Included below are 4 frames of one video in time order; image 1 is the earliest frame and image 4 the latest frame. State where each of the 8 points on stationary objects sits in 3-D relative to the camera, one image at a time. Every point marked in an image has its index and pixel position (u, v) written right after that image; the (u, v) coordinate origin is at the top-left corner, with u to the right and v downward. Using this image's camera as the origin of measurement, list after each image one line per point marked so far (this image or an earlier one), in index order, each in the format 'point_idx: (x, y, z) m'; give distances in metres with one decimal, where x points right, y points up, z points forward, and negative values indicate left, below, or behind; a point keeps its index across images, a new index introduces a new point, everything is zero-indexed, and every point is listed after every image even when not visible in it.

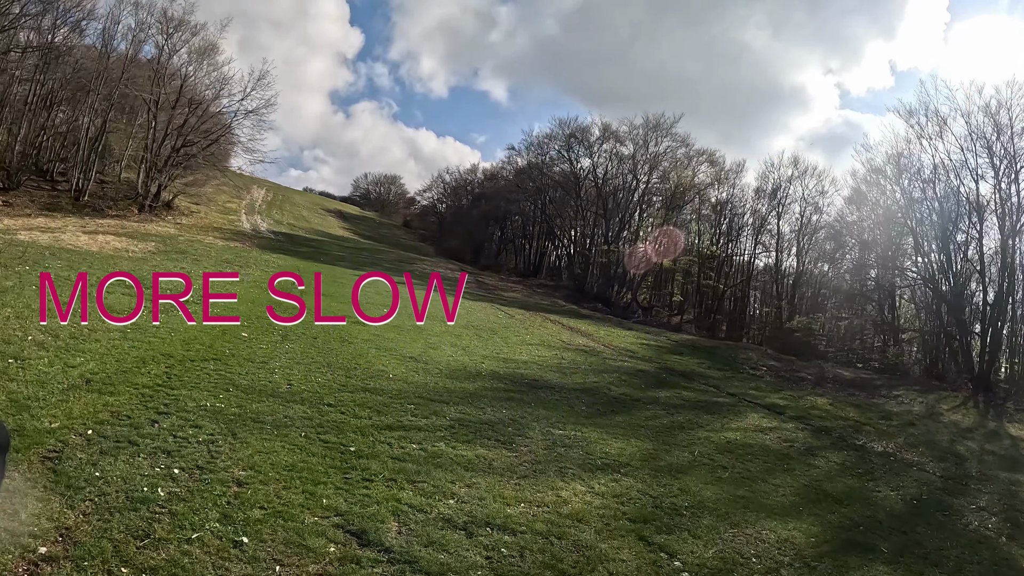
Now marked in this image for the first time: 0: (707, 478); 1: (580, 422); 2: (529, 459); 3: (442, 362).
0: (+4.9, -4.7, +12.8) m
1: (+1.9, -3.7, +14.2) m
2: (+0.3, -3.4, +10.2) m
3: (-2.3, -2.5, +16.9) m
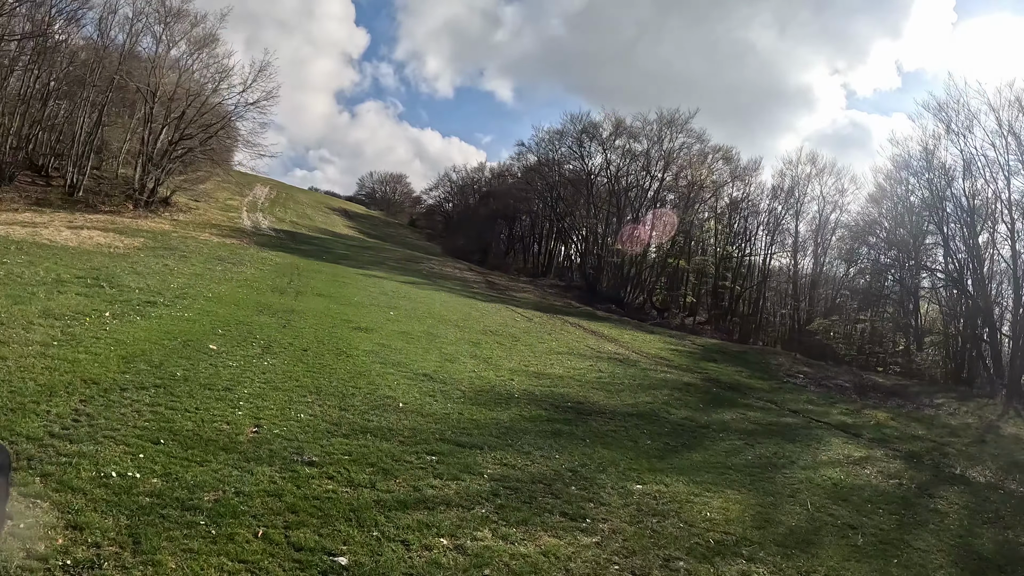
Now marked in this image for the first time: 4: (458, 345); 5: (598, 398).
0: (+5.9, -4.7, +9.2) m
1: (+2.9, -3.7, +10.6) m
2: (+1.4, -3.4, +6.6) m
3: (-1.2, -2.4, +13.4) m
4: (-2.0, -2.1, +18.4) m
5: (+2.6, -3.3, +15.3) m
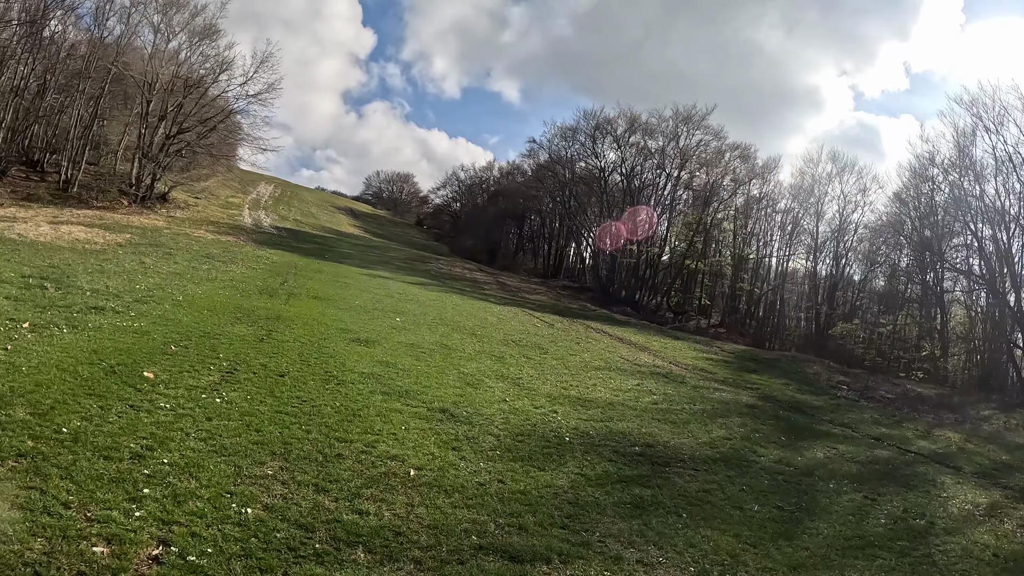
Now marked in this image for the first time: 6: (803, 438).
0: (+6.8, -4.8, +5.7) m
1: (+3.8, -3.8, +7.1) m
2: (+2.2, -3.4, +3.2) m
3: (-0.3, -2.5, +10.0) m
4: (-1.0, -2.1, +15.0) m
5: (+3.6, -3.4, +11.8) m
6: (+8.7, -4.4, +15.5) m
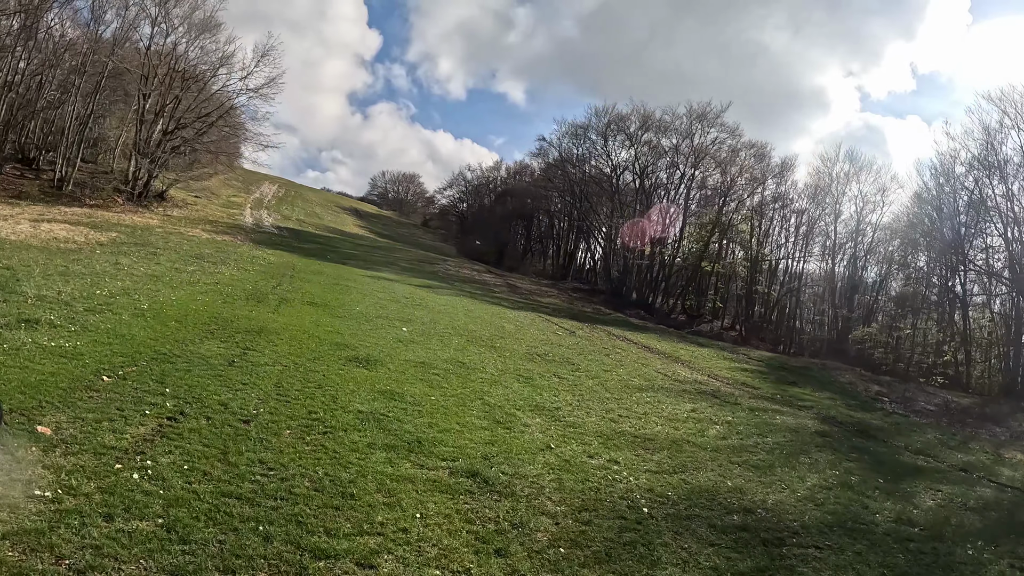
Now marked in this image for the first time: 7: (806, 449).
0: (+7.5, -4.9, +2.8) m
1: (+4.6, -3.9, +4.3) m
2: (+2.9, -3.6, +0.4) m
3: (+0.5, -2.7, +7.2) m
4: (-0.1, -2.3, +12.2) m
5: (+4.3, -3.5, +9.0) m
6: (+9.5, -4.6, +12.7) m
7: (+7.3, -4.0, +12.9) m
